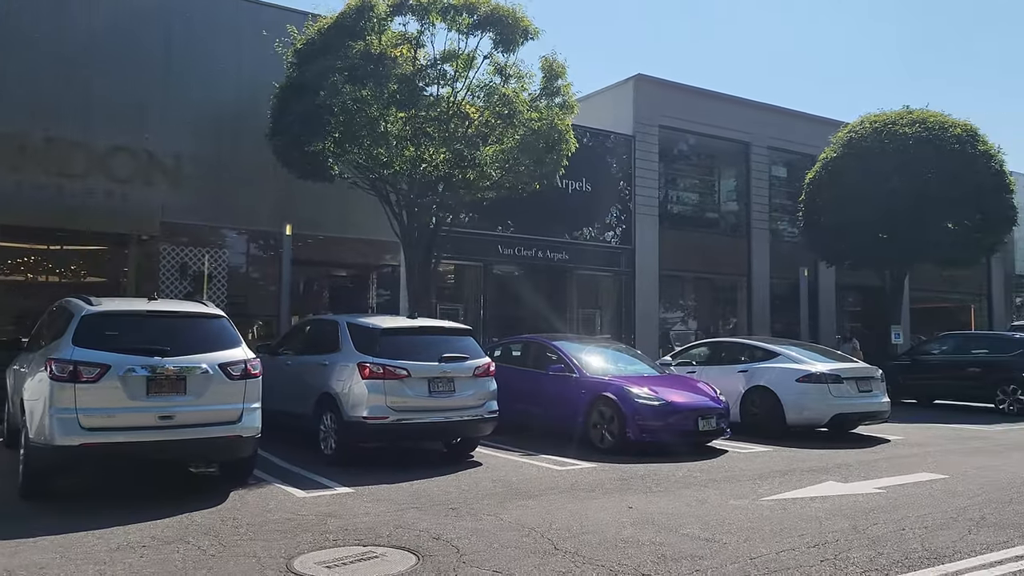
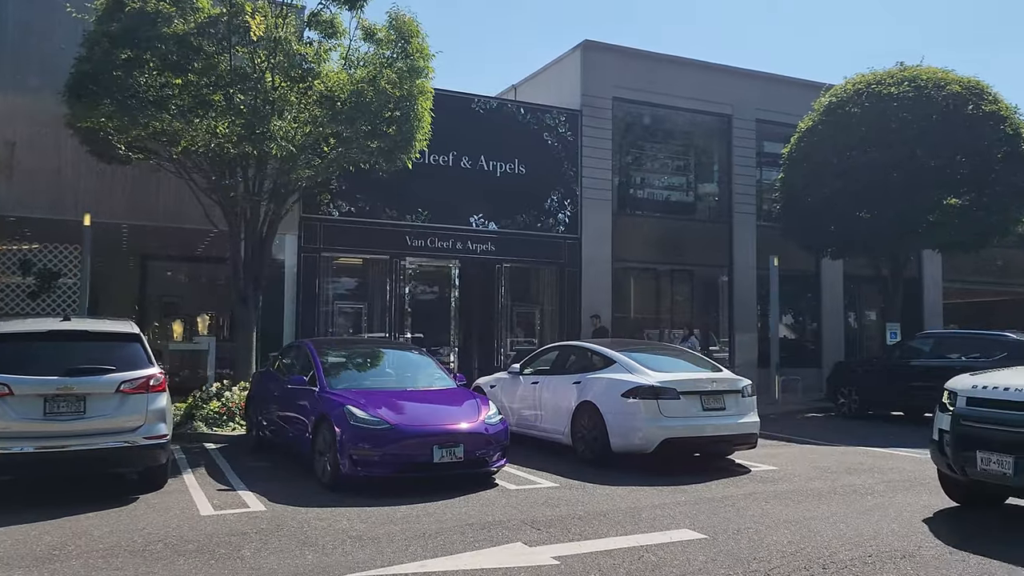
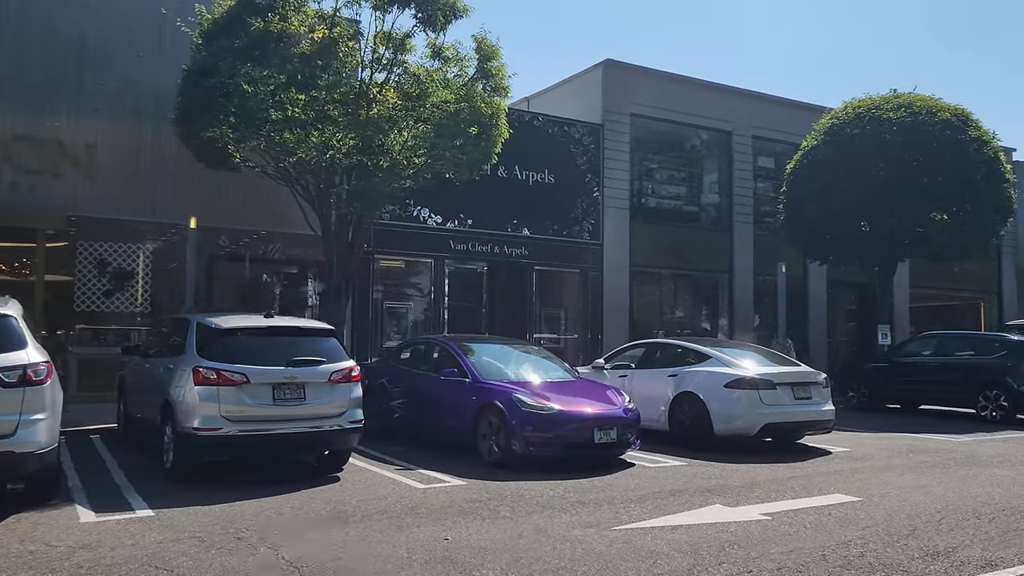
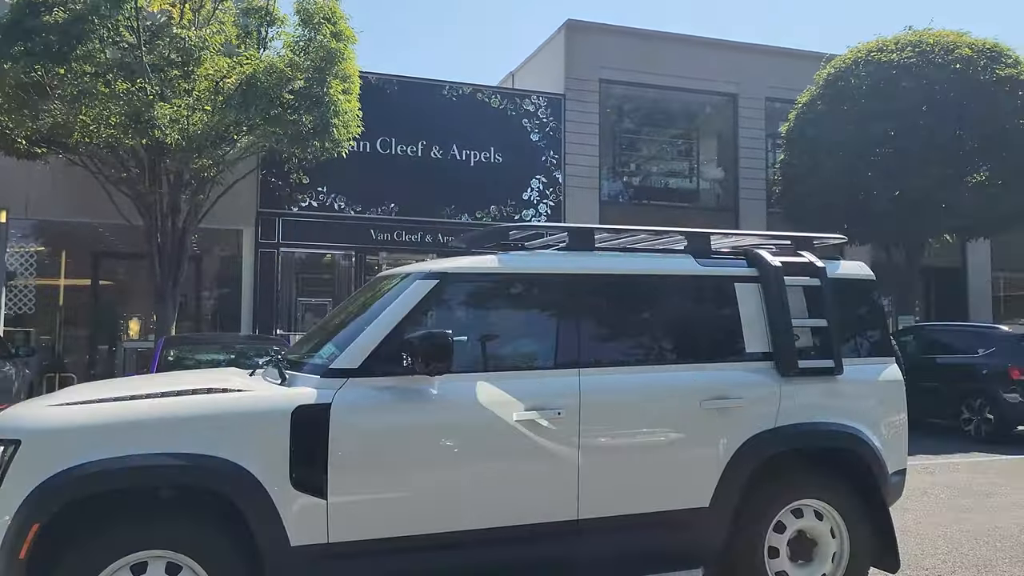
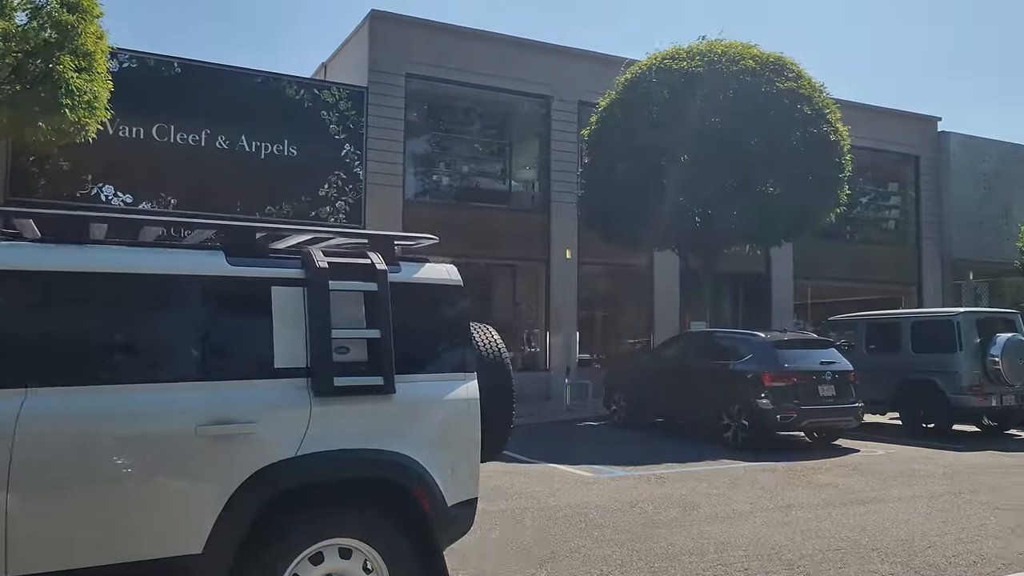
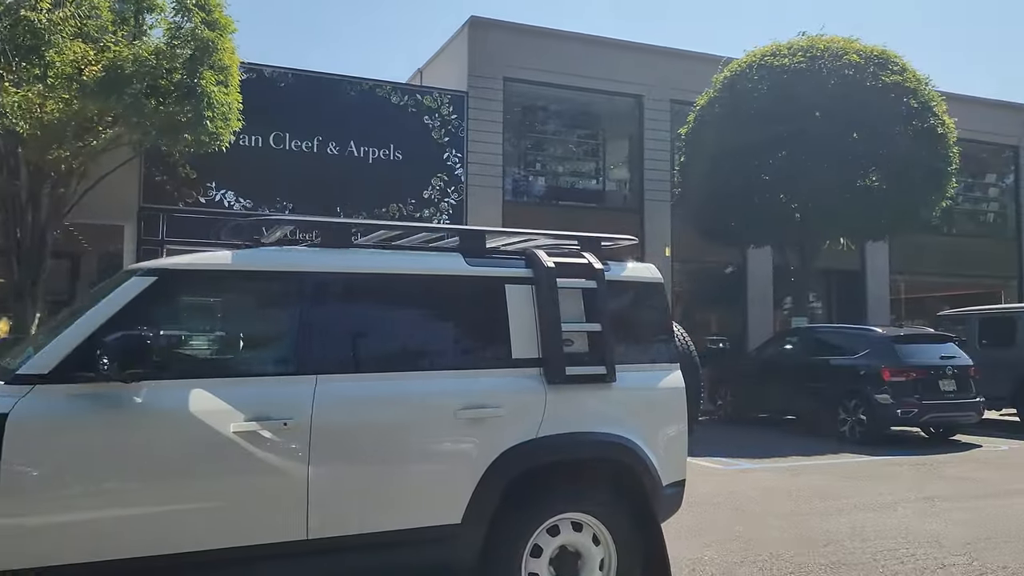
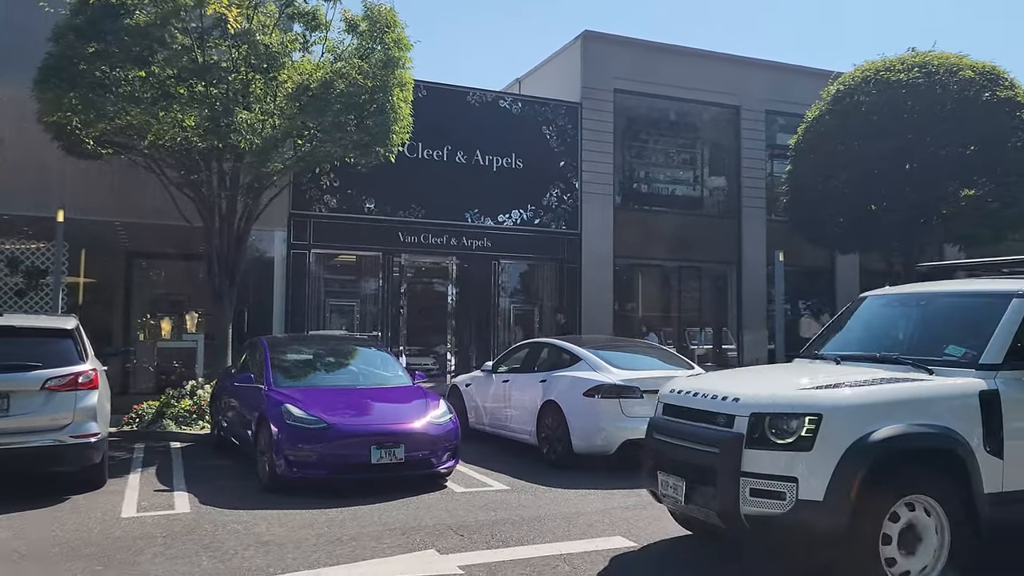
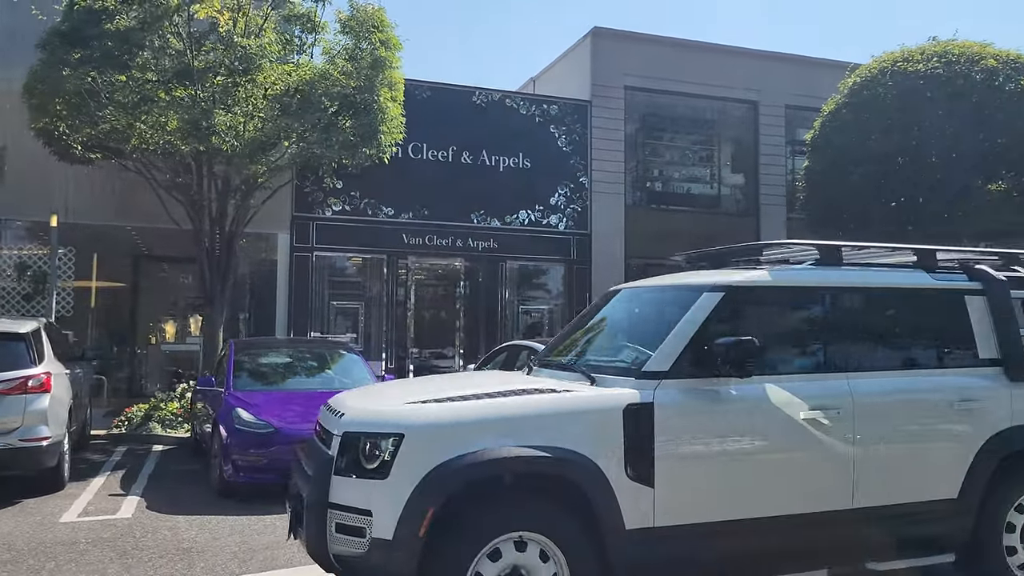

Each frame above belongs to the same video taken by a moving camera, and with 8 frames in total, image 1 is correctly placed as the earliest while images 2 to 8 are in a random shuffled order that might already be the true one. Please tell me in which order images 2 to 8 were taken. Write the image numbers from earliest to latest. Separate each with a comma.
3, 2, 7, 8, 4, 6, 5
